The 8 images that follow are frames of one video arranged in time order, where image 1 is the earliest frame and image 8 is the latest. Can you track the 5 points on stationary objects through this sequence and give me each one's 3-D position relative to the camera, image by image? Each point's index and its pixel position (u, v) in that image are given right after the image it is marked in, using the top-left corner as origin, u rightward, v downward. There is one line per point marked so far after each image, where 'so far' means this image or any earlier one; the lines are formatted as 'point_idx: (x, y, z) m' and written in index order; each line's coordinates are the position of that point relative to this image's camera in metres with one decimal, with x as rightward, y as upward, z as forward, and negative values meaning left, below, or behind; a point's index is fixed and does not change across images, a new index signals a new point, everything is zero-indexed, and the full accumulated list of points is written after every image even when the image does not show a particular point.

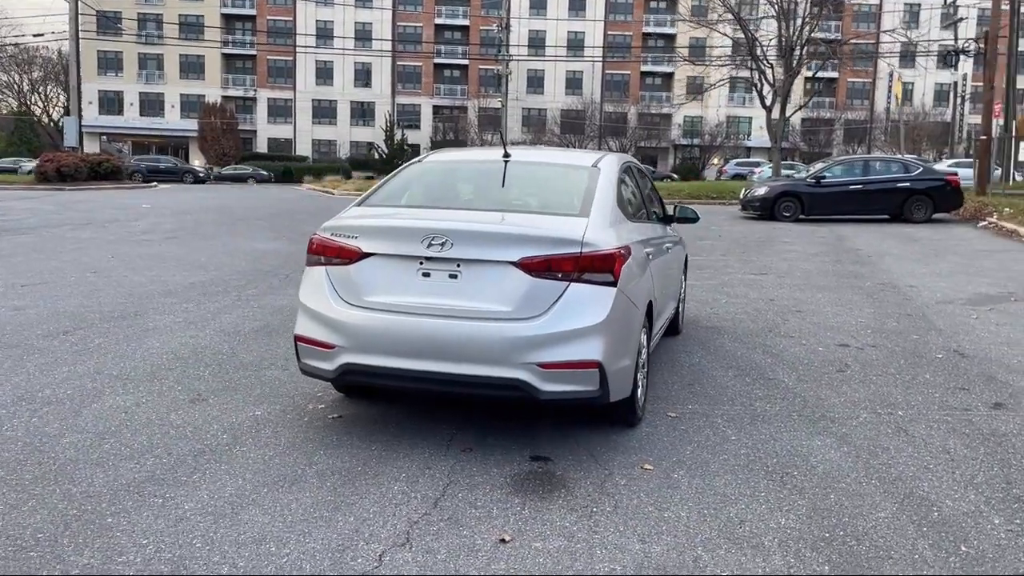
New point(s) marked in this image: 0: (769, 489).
0: (+1.2, -0.9, +3.9) m
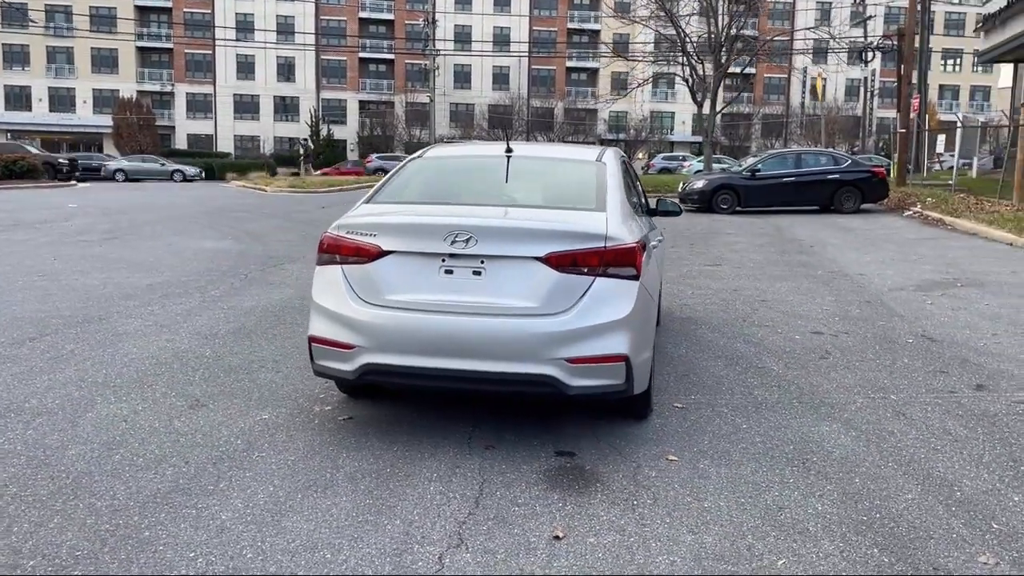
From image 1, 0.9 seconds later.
0: (+1.3, -0.9, +4.0) m
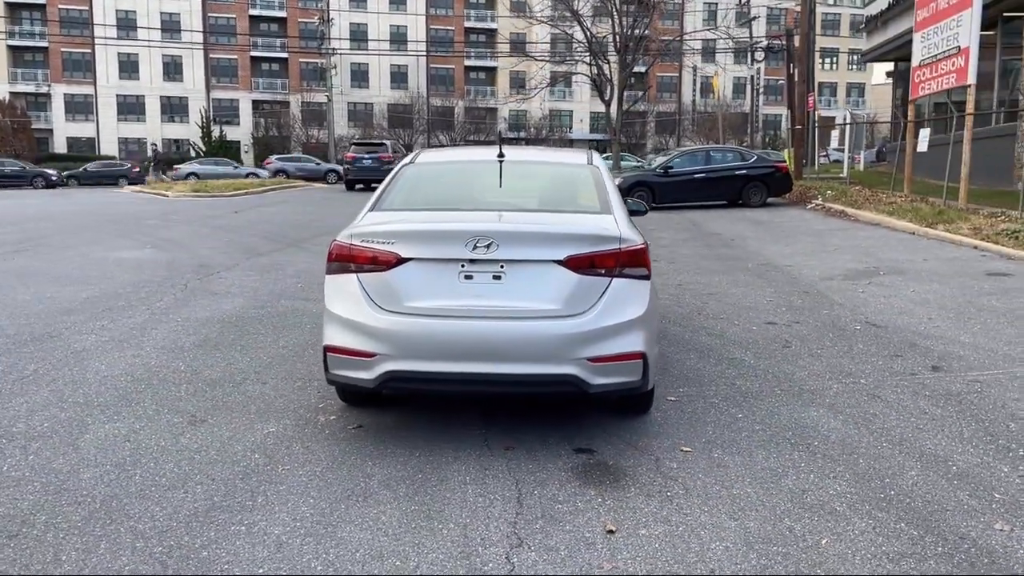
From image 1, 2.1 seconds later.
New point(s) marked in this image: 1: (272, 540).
0: (+1.5, -0.8, +4.3) m
1: (-0.9, -1.0, +3.3) m
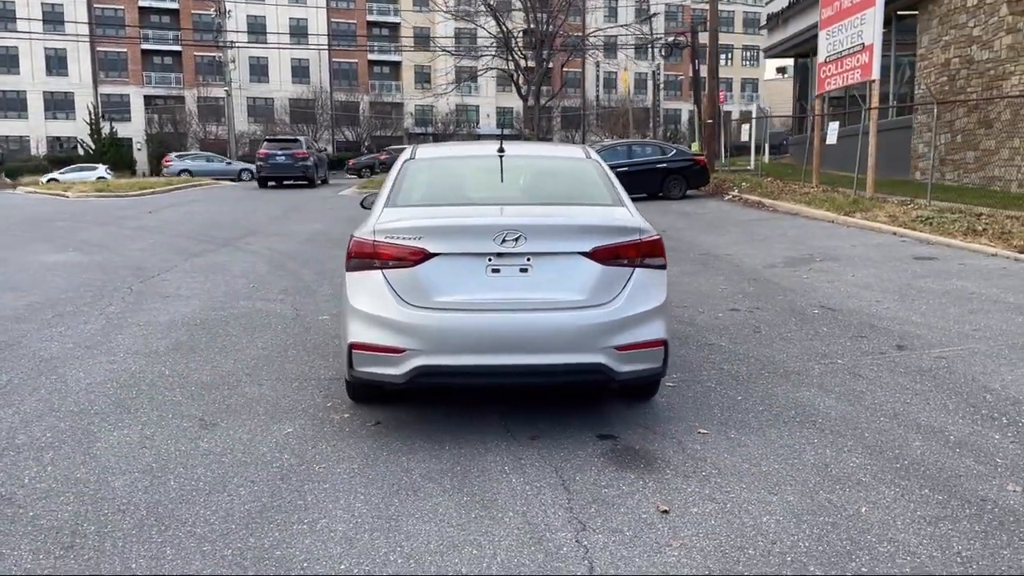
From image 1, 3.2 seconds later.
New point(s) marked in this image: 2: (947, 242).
0: (+1.6, -0.8, +4.5) m
1: (-0.6, -0.9, +3.3) m
2: (+6.2, +0.7, +12.3) m
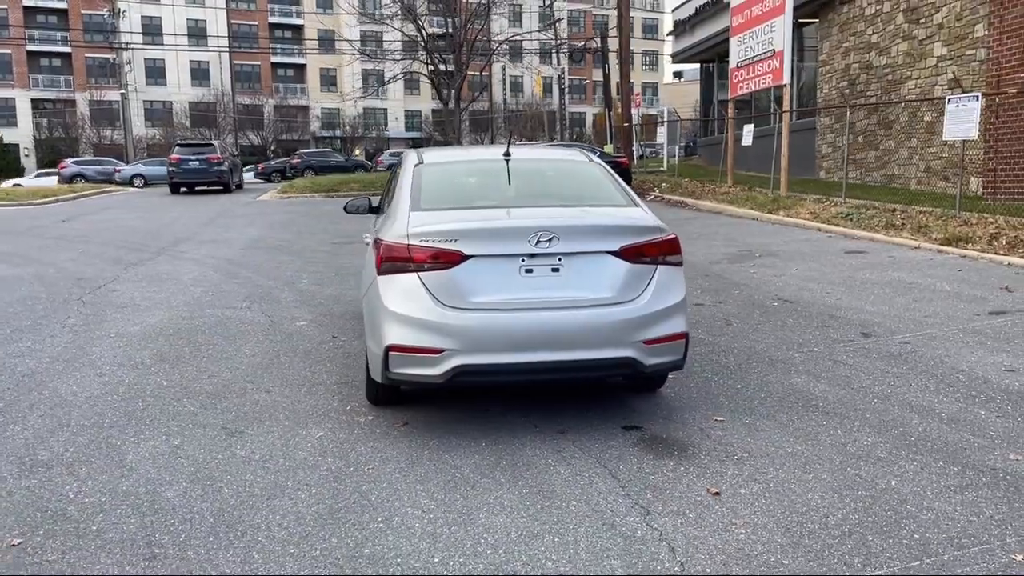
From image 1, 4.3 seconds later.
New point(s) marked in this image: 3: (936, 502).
0: (+1.7, -0.7, +4.8) m
1: (-0.4, -1.0, +3.4) m
2: (+5.4, +0.8, +13.1) m
3: (+1.8, -0.9, +3.6) m
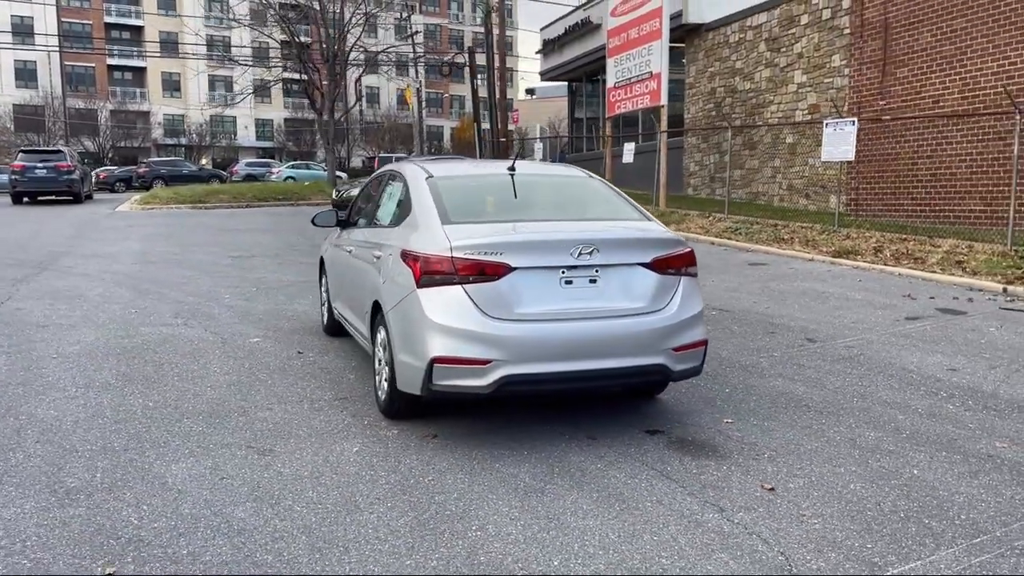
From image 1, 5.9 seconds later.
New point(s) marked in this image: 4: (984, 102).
0: (+1.9, -0.8, +5.2) m
1: (+0.1, -1.0, +3.4) m
2: (+4.1, +0.6, +14.0) m
3: (+2.1, -0.9, +4.1) m
4: (+8.2, +3.2, +15.1) m
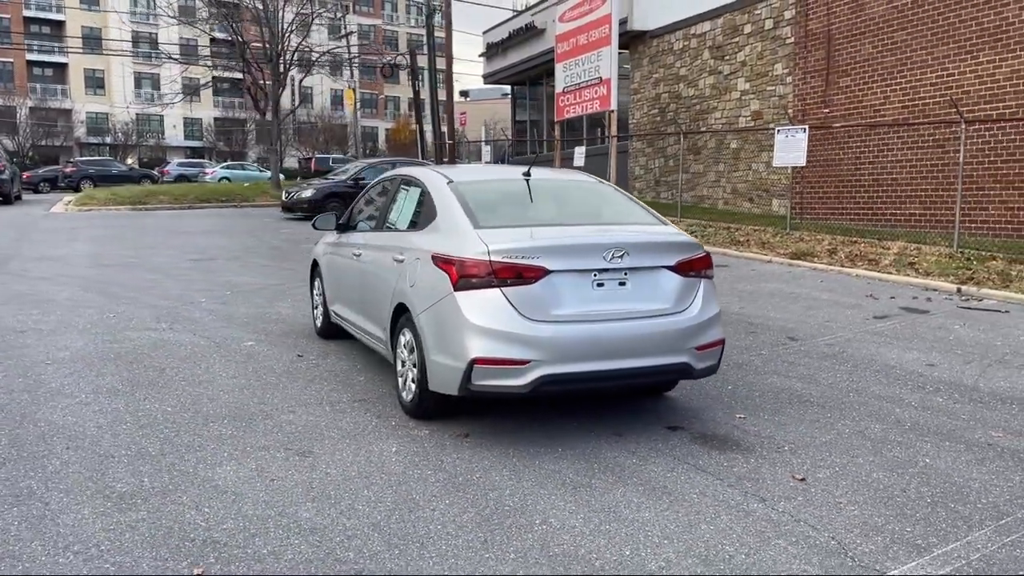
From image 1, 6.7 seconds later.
0: (+2.0, -0.8, +5.5) m
1: (+0.3, -1.0, +3.6) m
2: (+3.5, +0.6, +14.4) m
3: (+2.3, -0.9, +4.4) m
4: (+7.6, +3.2, +15.9) m
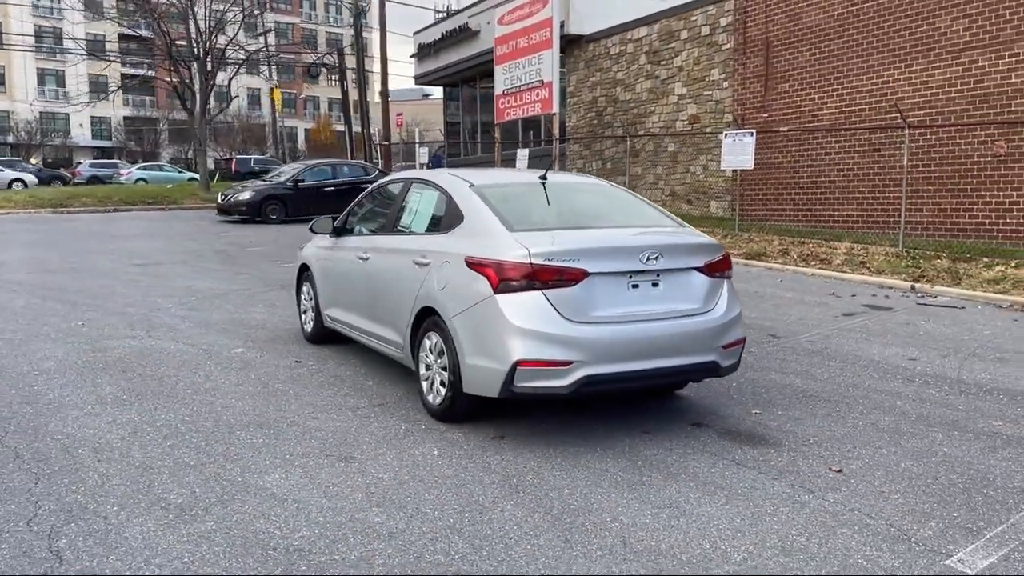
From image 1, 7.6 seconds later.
0: (+2.1, -0.8, +5.7) m
1: (+0.6, -1.0, +3.7) m
2: (+2.8, +0.6, +14.8) m
3: (+2.6, -0.9, +4.6) m
4: (+6.7, +3.3, +16.6) m
